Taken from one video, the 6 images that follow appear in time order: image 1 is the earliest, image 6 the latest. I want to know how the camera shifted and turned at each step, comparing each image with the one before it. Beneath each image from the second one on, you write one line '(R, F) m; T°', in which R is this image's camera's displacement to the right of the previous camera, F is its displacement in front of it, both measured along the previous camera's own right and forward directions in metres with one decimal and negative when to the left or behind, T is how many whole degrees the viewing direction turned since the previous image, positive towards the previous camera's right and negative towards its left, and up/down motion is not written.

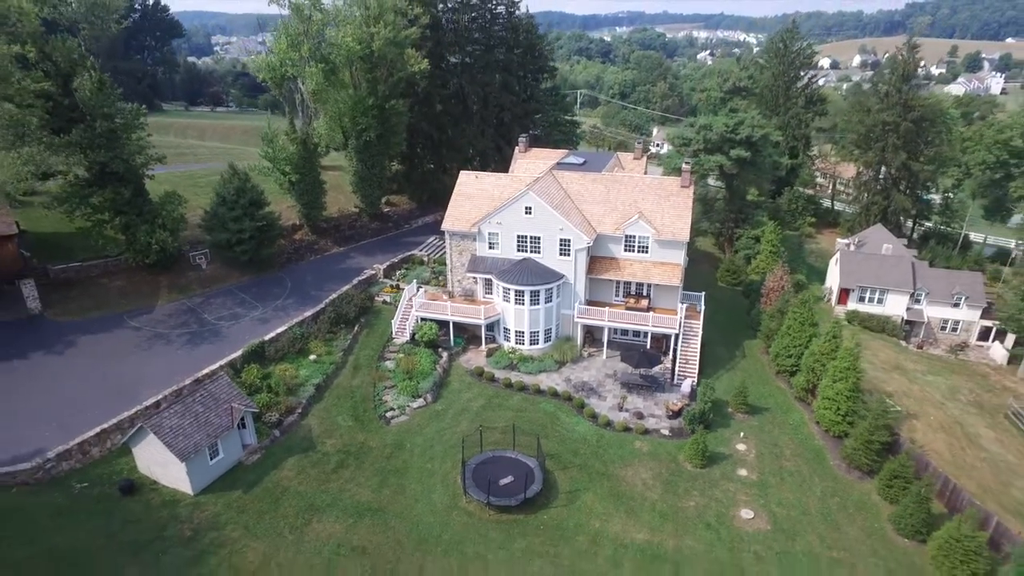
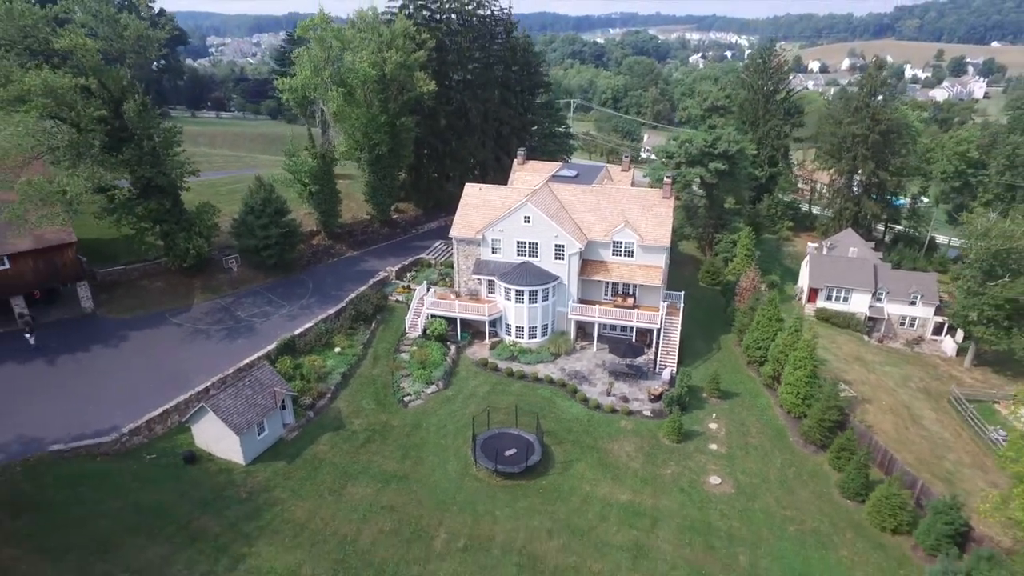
(-0.4, -4.2) m; +1°
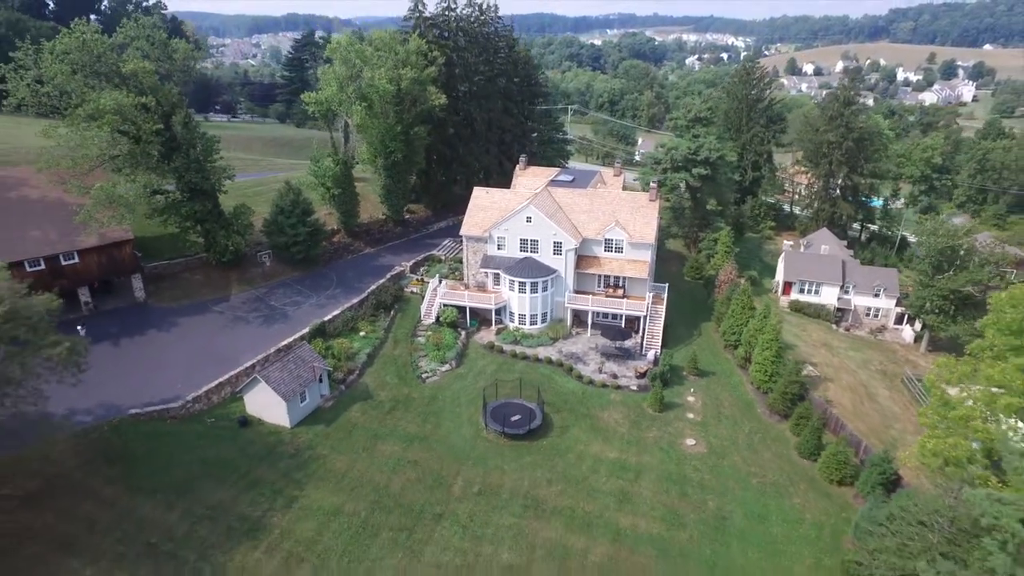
(-0.4, -4.8) m; 0°
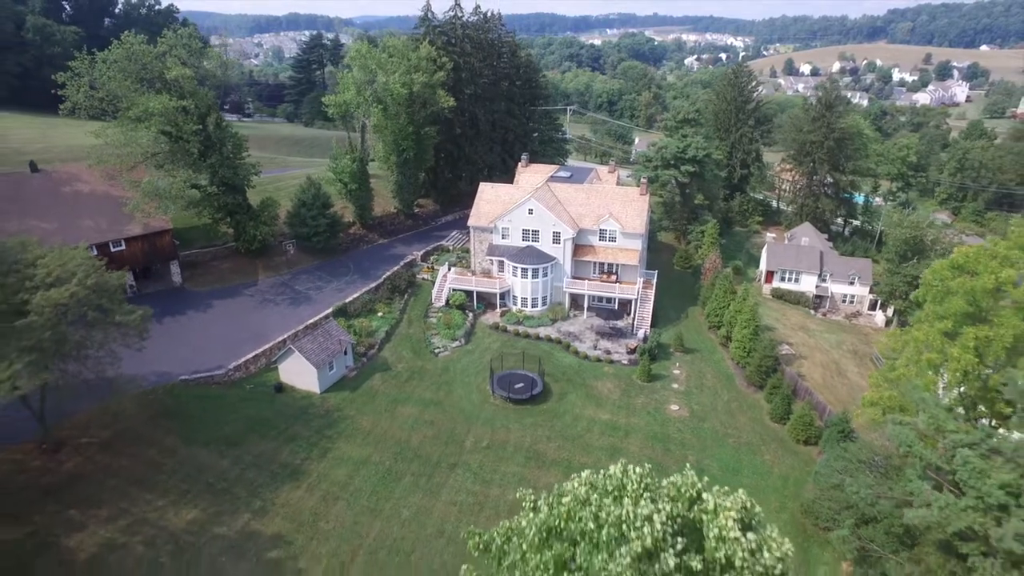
(-0.2, -4.2) m; 0°
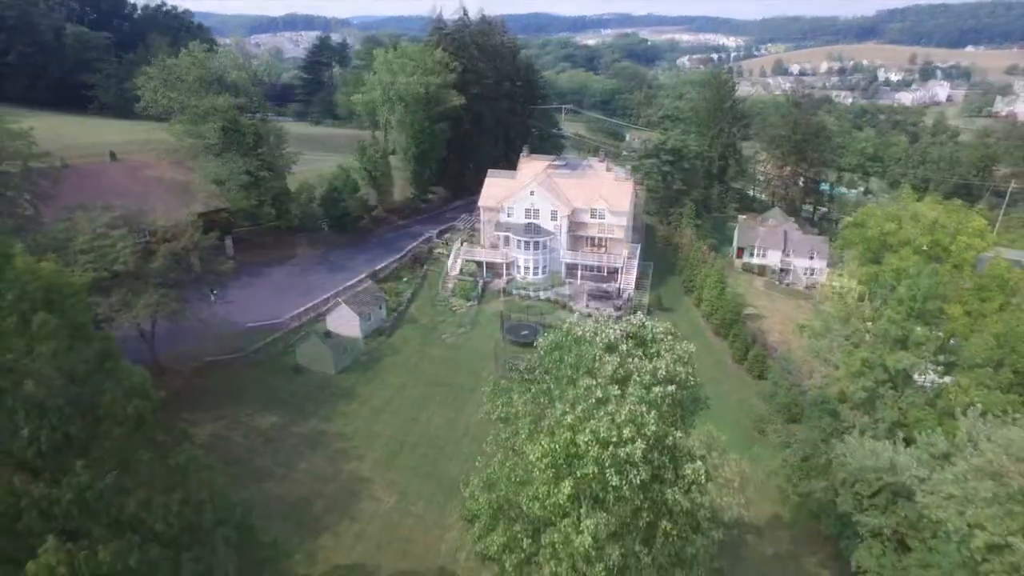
(-0.8, -7.9) m; 0°
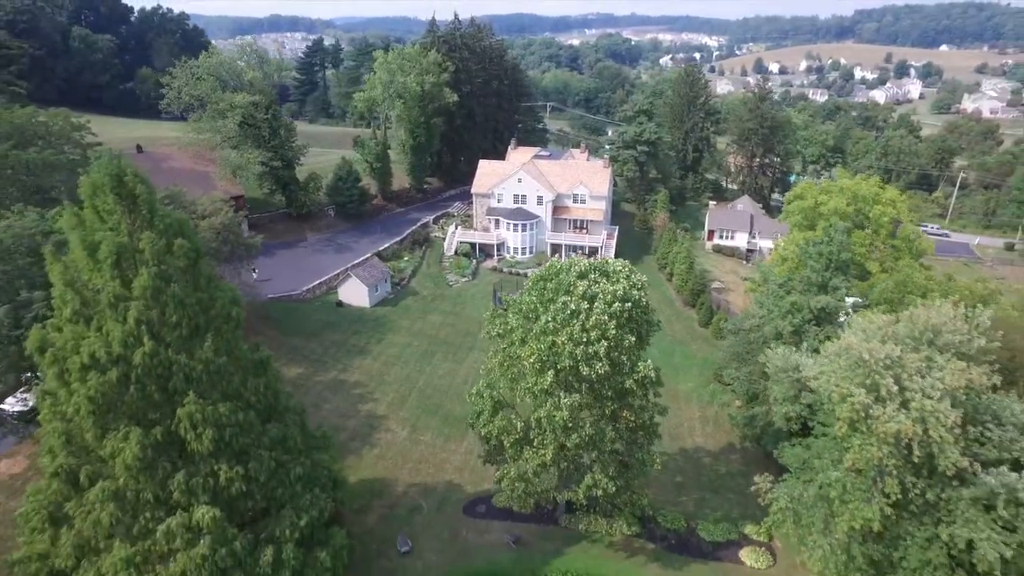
(-0.3, -5.7) m; +1°
